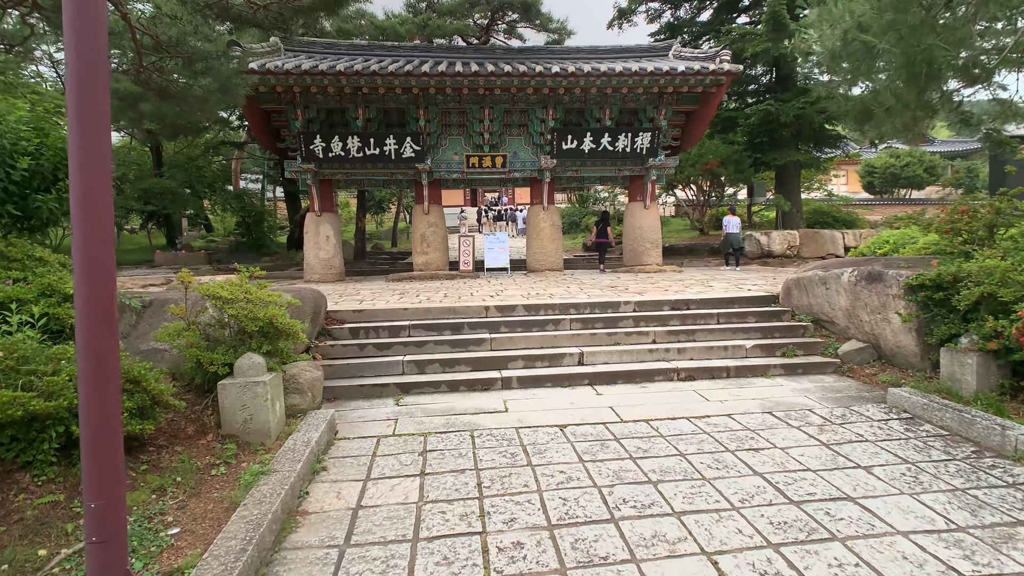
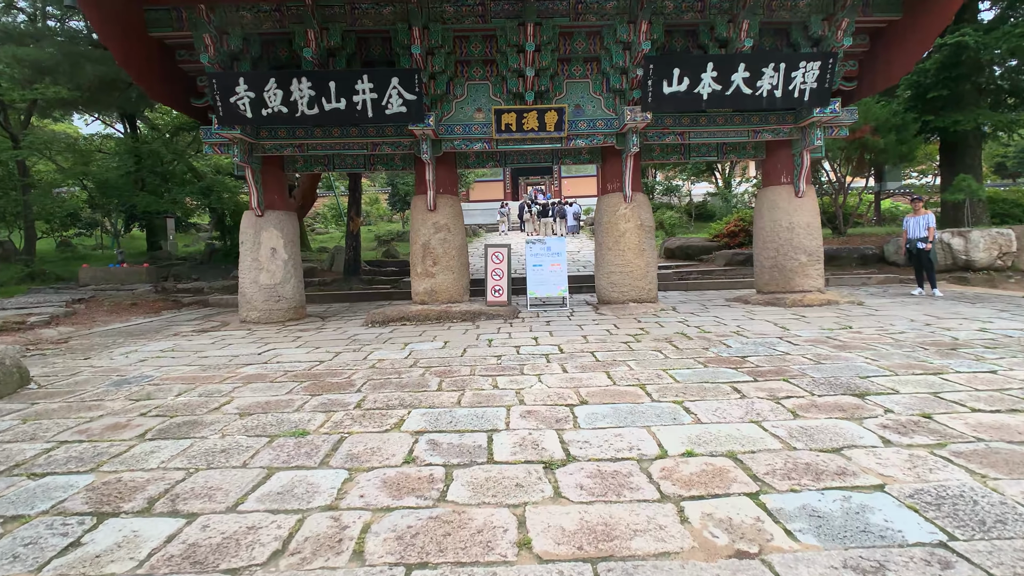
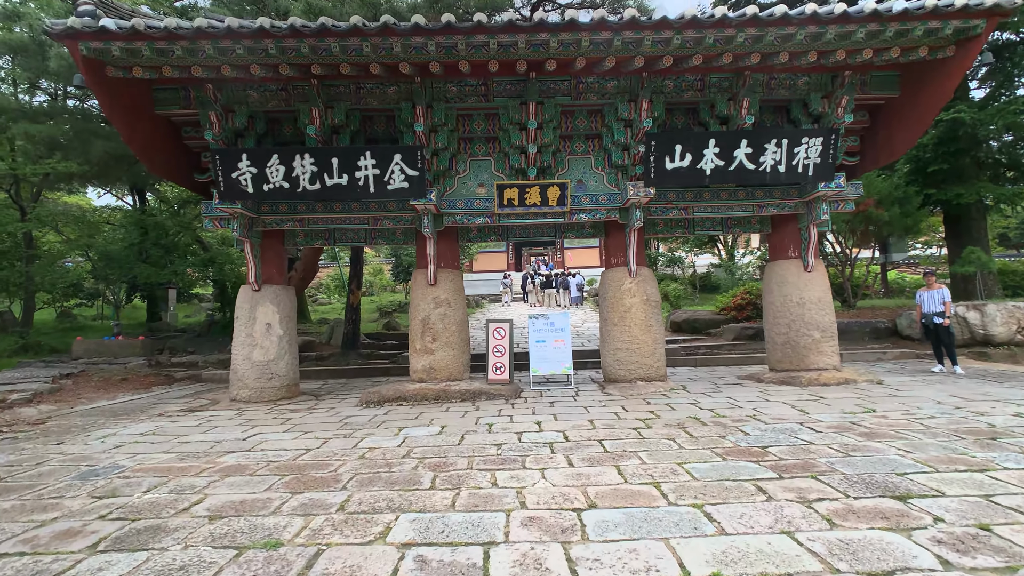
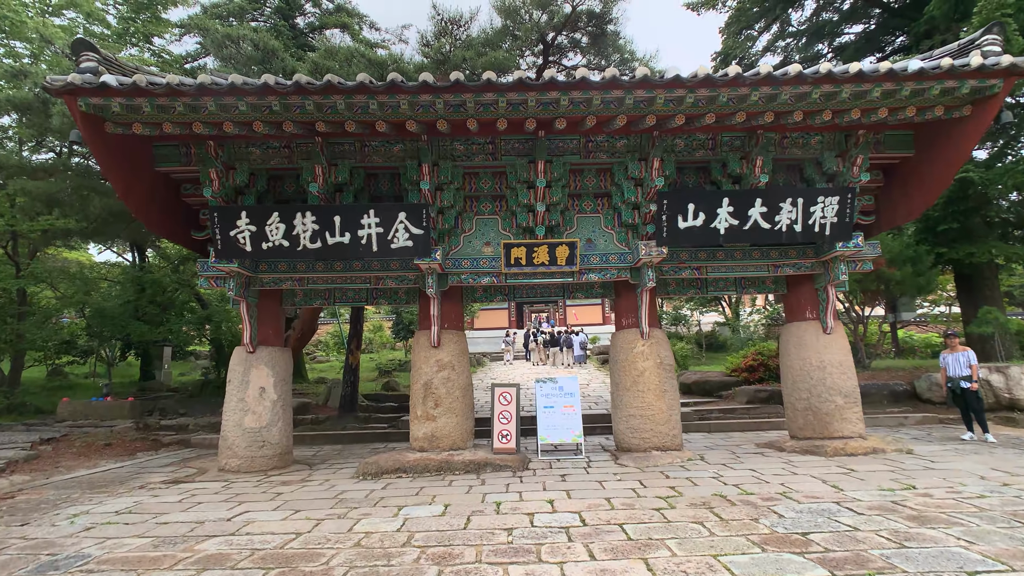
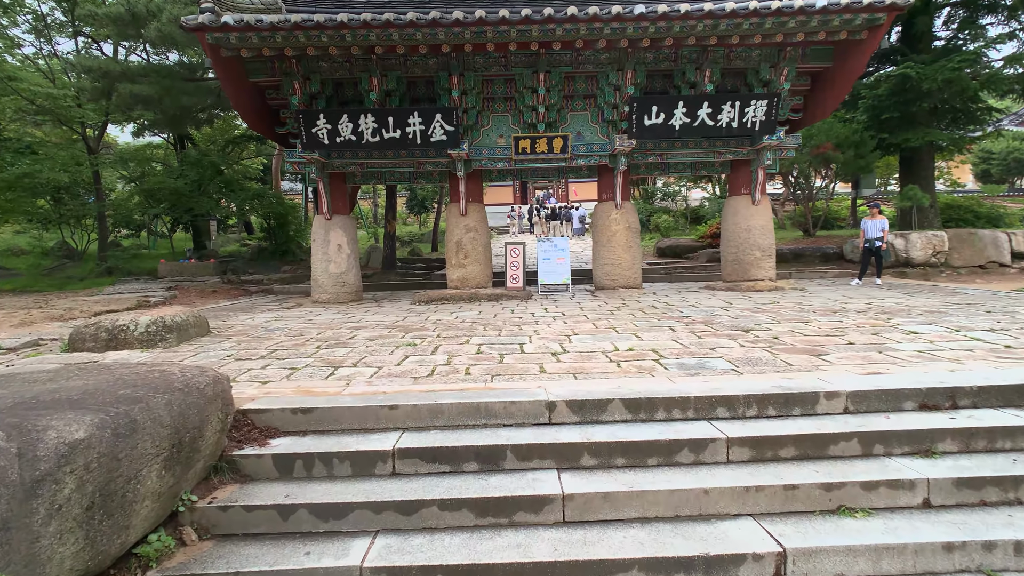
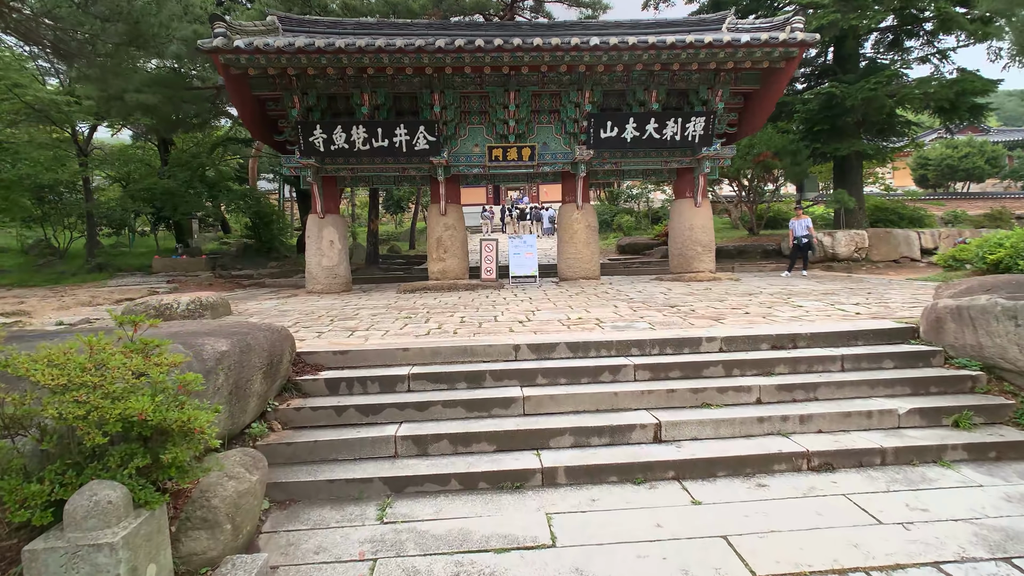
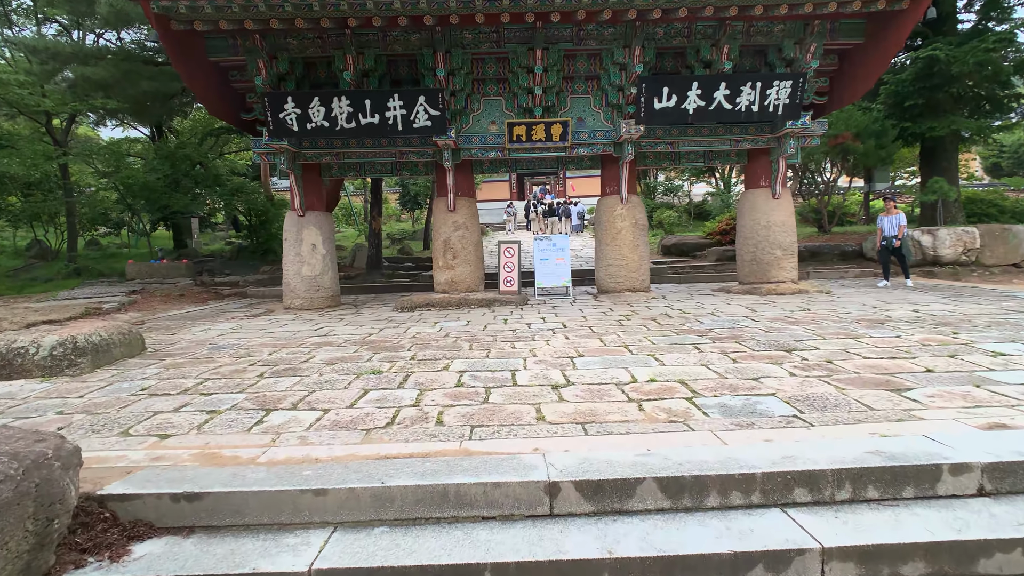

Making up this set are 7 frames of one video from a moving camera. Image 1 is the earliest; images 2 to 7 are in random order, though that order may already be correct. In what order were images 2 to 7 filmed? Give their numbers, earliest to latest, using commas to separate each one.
6, 5, 7, 2, 3, 4
